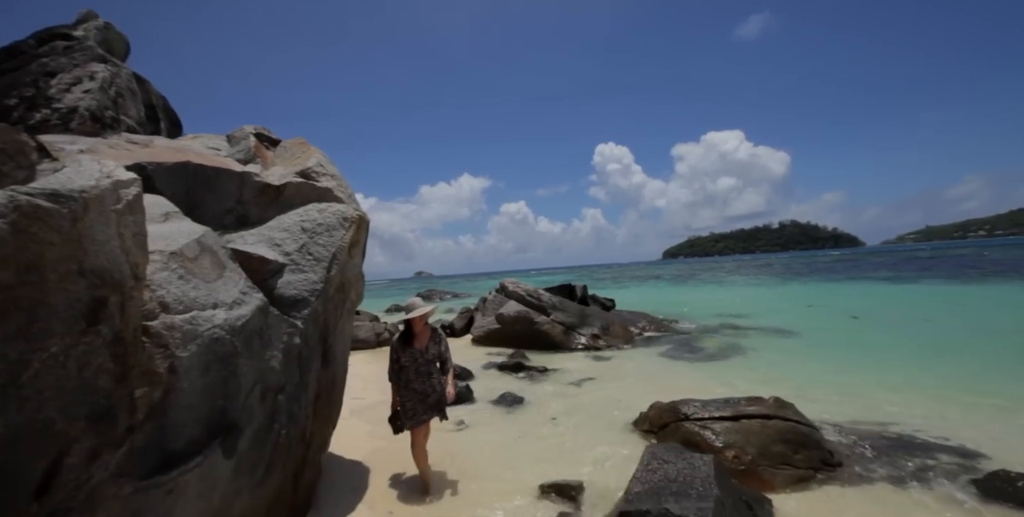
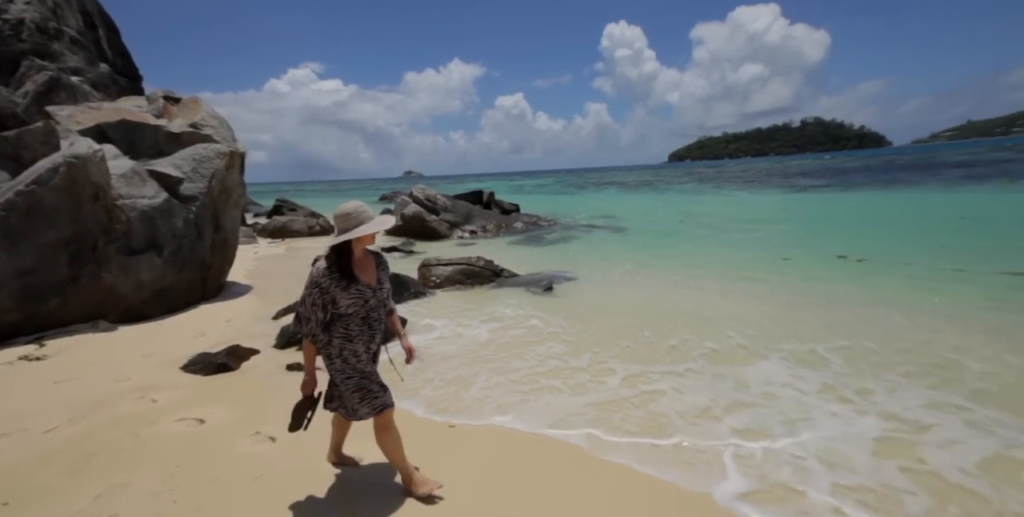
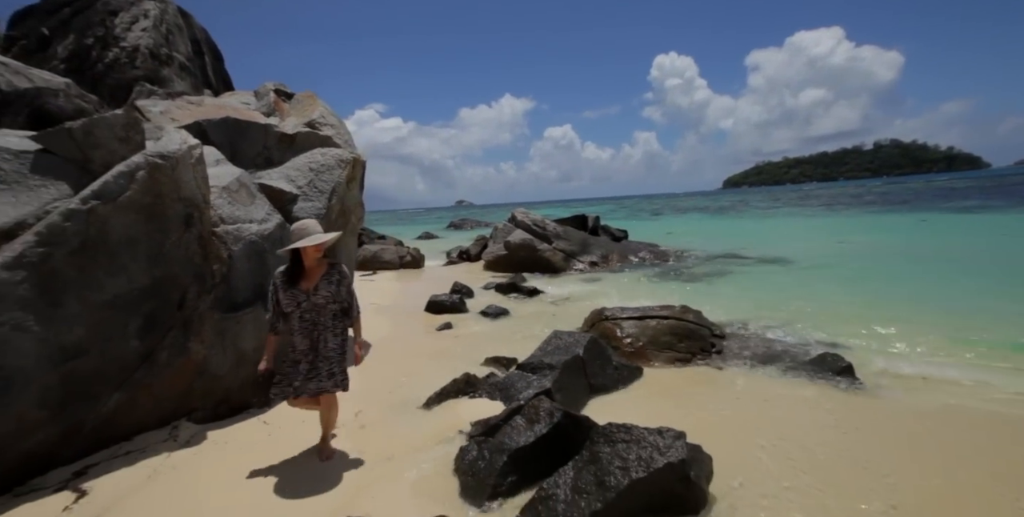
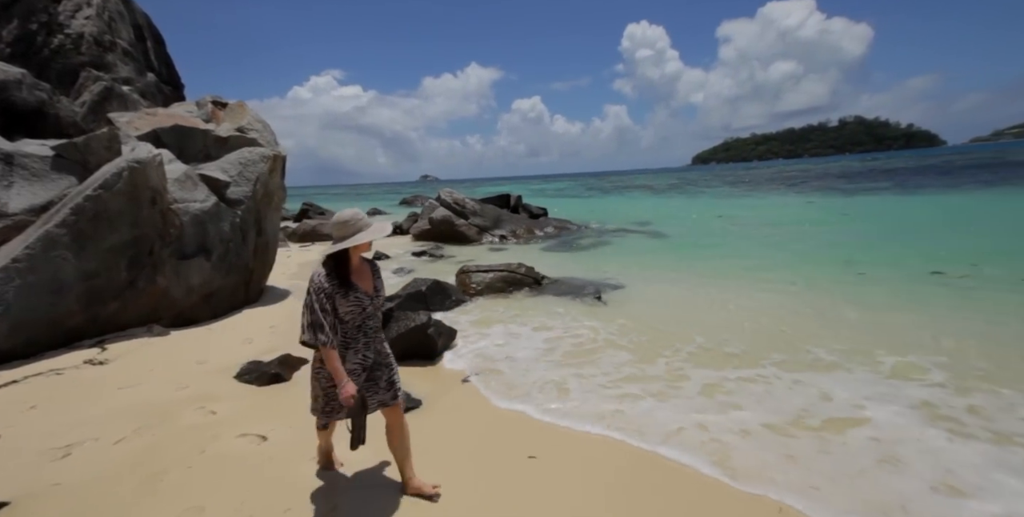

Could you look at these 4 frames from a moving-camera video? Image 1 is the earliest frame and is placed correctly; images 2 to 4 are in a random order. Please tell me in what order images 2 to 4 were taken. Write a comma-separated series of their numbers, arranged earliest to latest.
3, 4, 2
